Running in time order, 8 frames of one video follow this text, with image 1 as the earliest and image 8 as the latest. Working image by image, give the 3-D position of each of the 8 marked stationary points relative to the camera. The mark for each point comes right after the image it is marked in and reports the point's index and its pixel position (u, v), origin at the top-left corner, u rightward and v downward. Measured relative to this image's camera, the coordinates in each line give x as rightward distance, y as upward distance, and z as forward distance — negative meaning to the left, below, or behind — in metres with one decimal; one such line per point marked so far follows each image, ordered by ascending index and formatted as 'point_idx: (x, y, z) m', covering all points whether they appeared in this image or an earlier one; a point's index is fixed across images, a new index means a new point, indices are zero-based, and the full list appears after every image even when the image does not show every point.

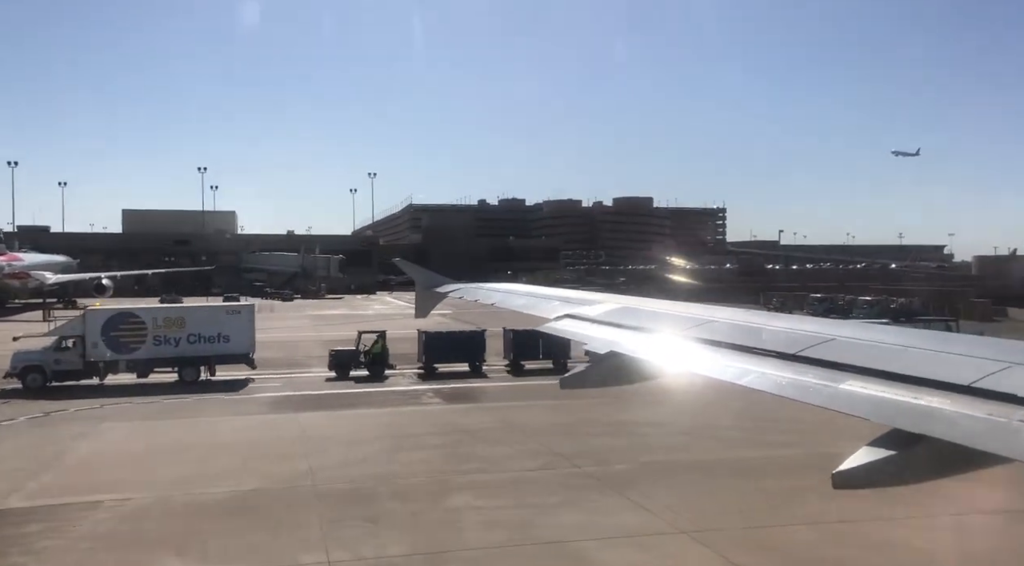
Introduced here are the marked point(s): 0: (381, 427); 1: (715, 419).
0: (-2.8, -3.0, +19.2) m
1: (+4.3, -2.9, +19.4) m
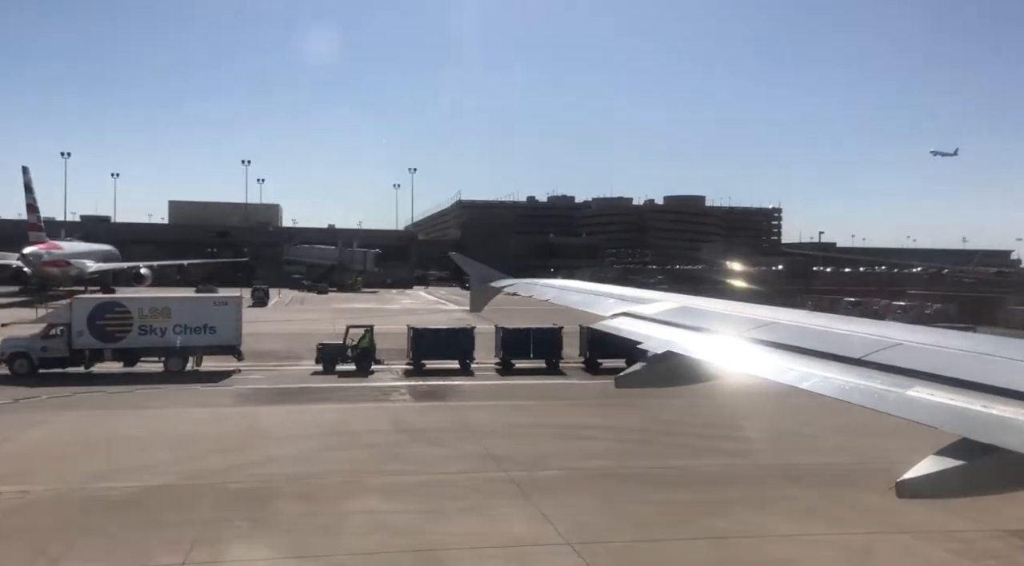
0: (-3.8, -2.9, +19.1) m
1: (+3.4, -3.0, +19.0) m
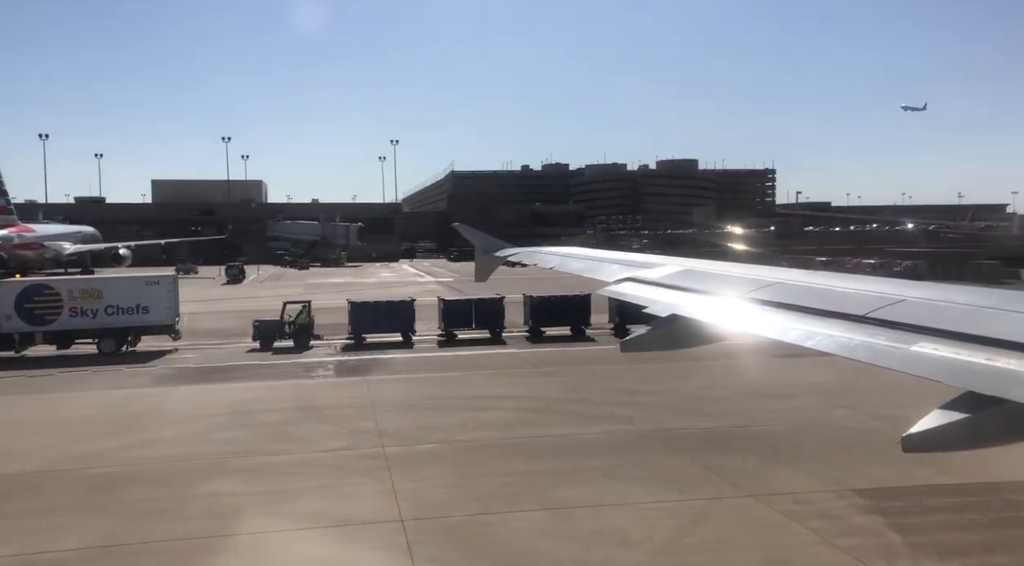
0: (-5.6, -2.4, +18.9) m
1: (+1.5, -2.3, +19.0) m
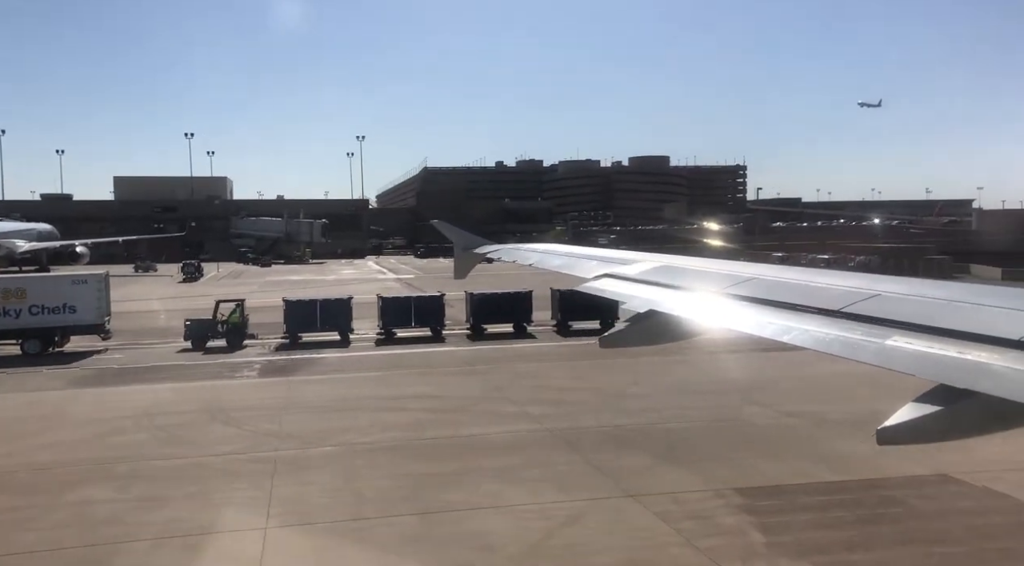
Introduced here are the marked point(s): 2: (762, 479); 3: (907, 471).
0: (-7.3, -2.4, +18.5) m
1: (-0.2, -2.3, +18.9) m
2: (+2.9, -2.3, +10.7) m
3: (+4.8, -2.3, +11.0) m
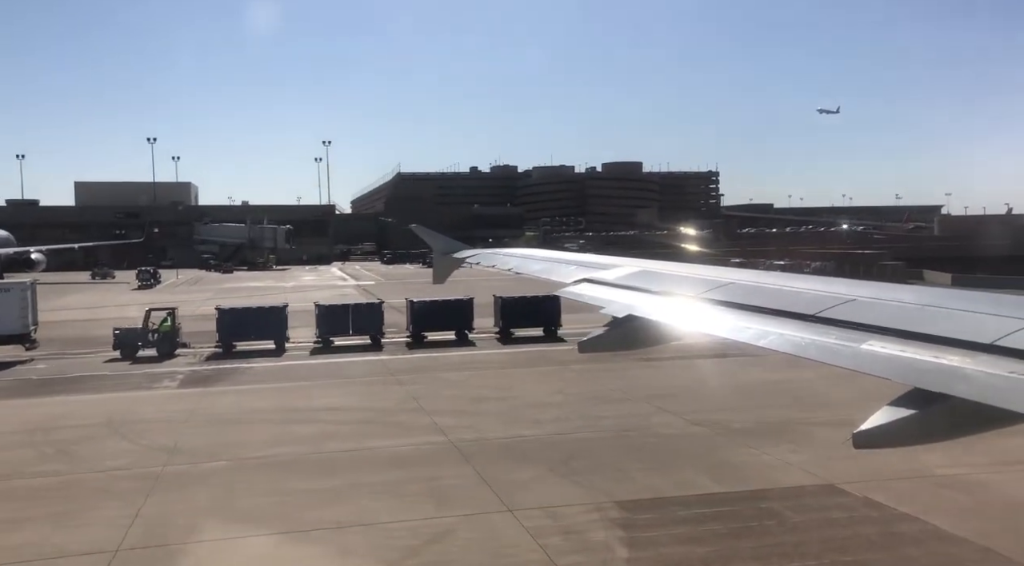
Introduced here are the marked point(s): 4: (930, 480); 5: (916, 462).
0: (-9.0, -2.6, +17.9) m
1: (-1.9, -2.5, +18.7) m
2: (+1.6, -2.4, +10.6) m
3: (+3.4, -2.4, +11.0) m
4: (+5.1, -2.4, +11.1) m
5: (+5.3, -2.4, +12.2) m
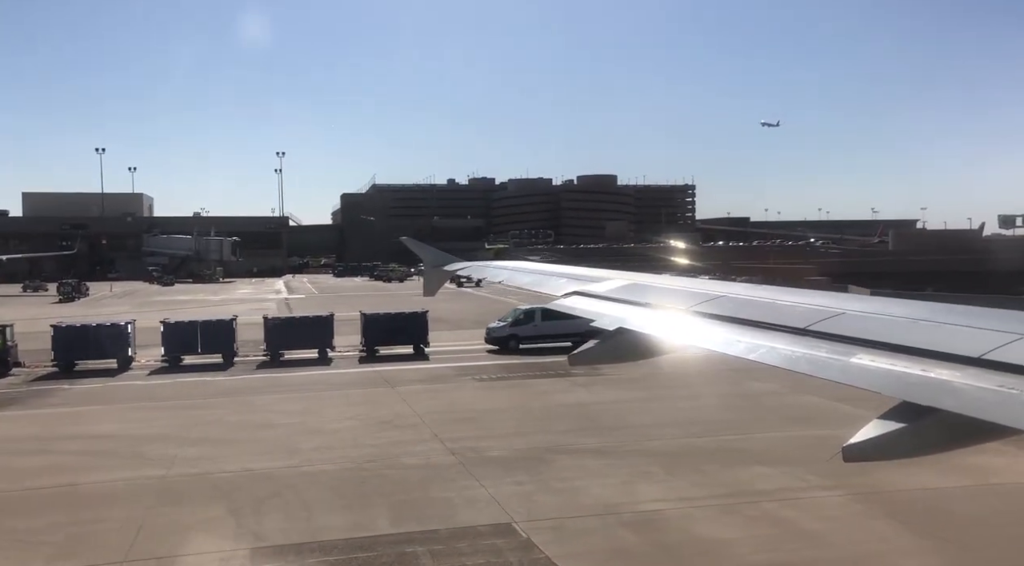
0: (-13.3, -3.0, +16.5) m
1: (-6.2, -2.9, +17.7) m
2: (-2.2, -2.7, +9.9) m
3: (-0.4, -2.7, +10.4) m
4: (+1.2, -2.7, +10.6) m
5: (+1.4, -2.7, +11.7) m
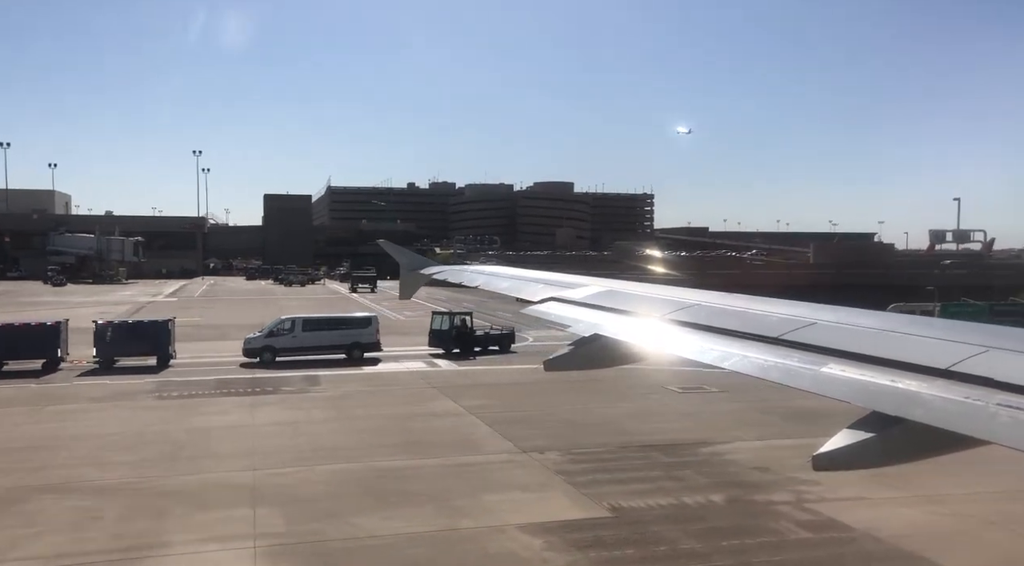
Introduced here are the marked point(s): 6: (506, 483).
0: (-20.7, -3.0, +13.3) m
1: (-13.9, -3.0, +15.2) m
2: (-9.0, -2.9, +7.9) m
3: (-7.3, -2.9, +8.6) m
4: (-5.7, -2.9, +9.0) m
5: (-5.6, -3.0, +10.1) m
6: (-0.1, -3.0, +13.9) m
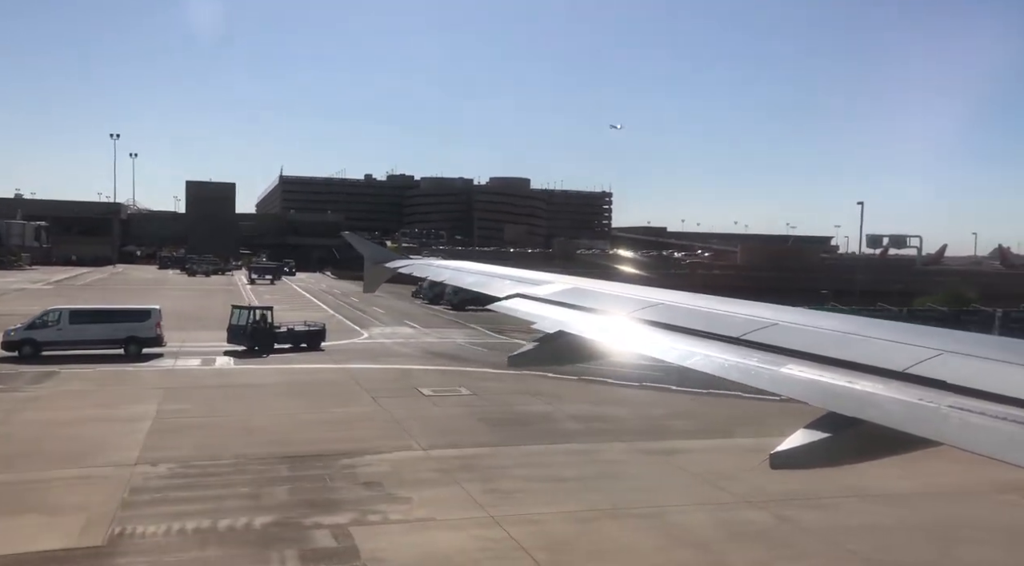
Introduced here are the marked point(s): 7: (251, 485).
0: (-26.7, -2.4, +9.7) m
1: (-20.1, -2.6, +12.3) m
2: (-14.6, -2.7, +5.4) m
3: (-12.9, -2.7, +6.3) m
4: (-11.3, -2.8, +6.9) m
5: (-11.4, -2.8, +8.0) m
6: (-6.3, -2.9, +12.3) m
7: (-3.9, -3.0, +13.7) m
